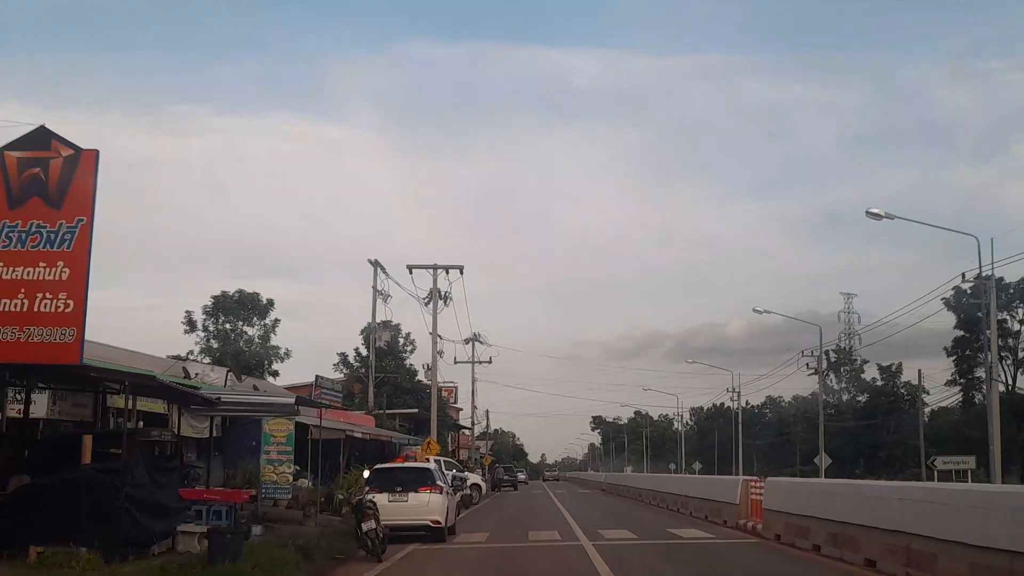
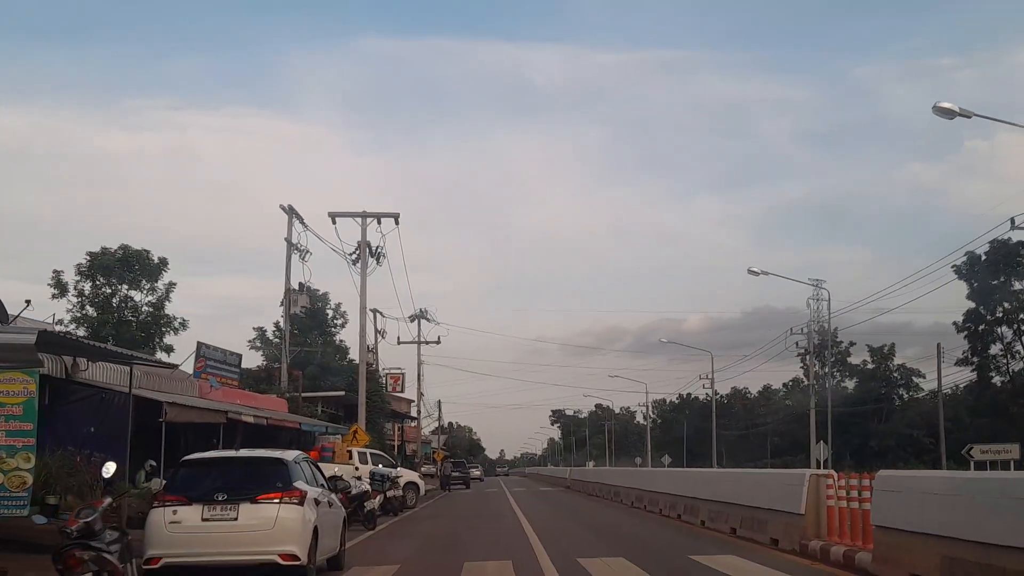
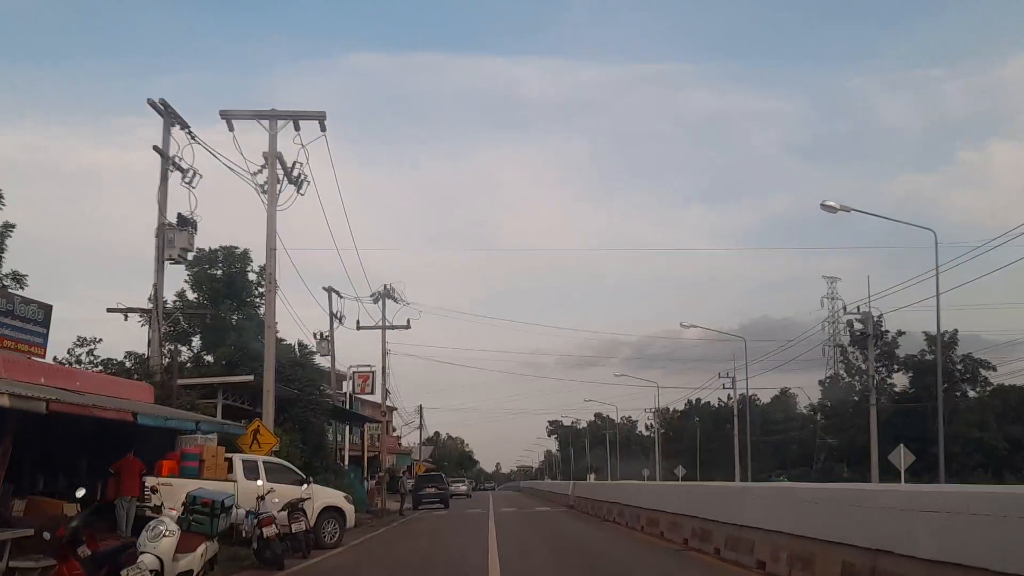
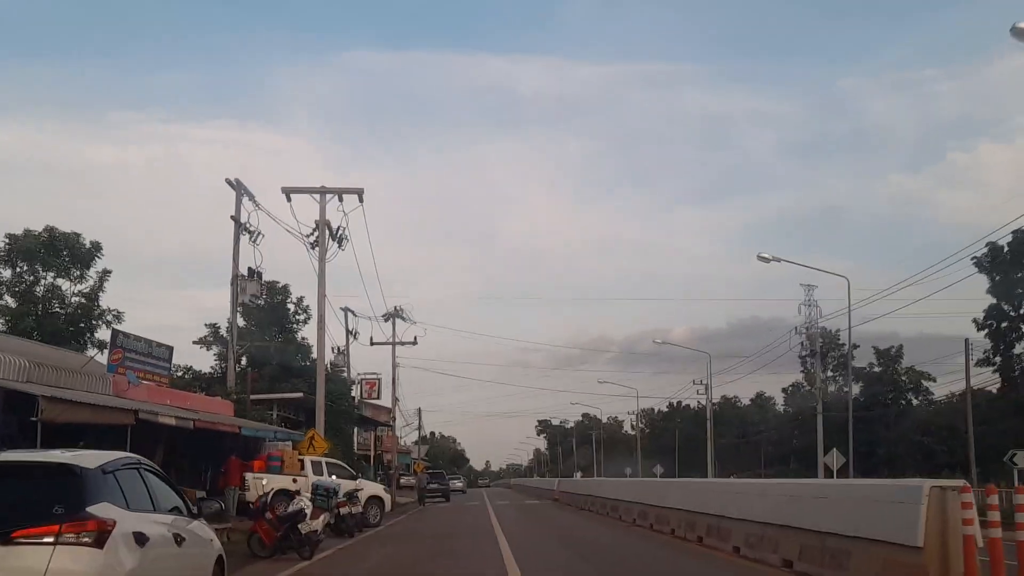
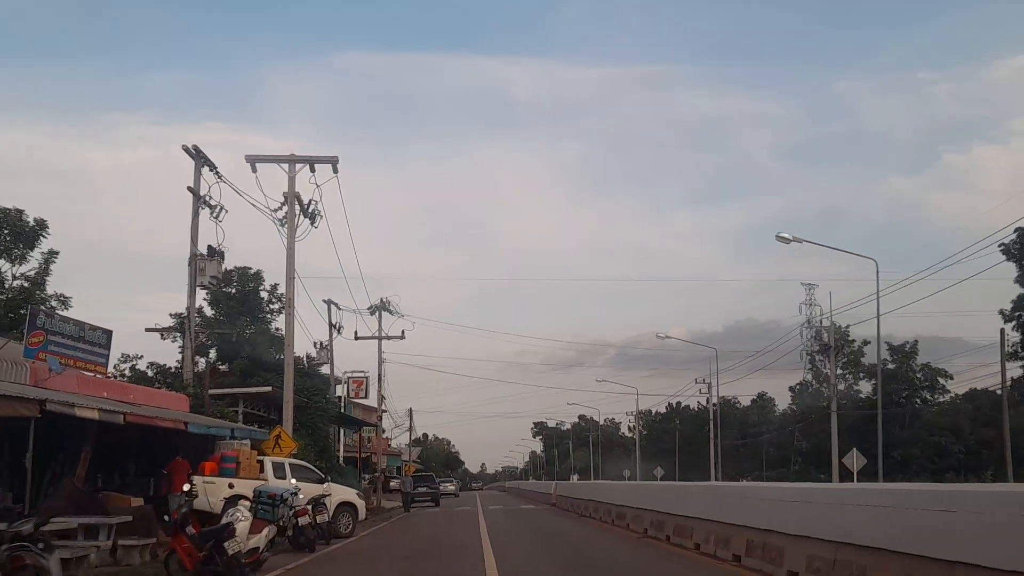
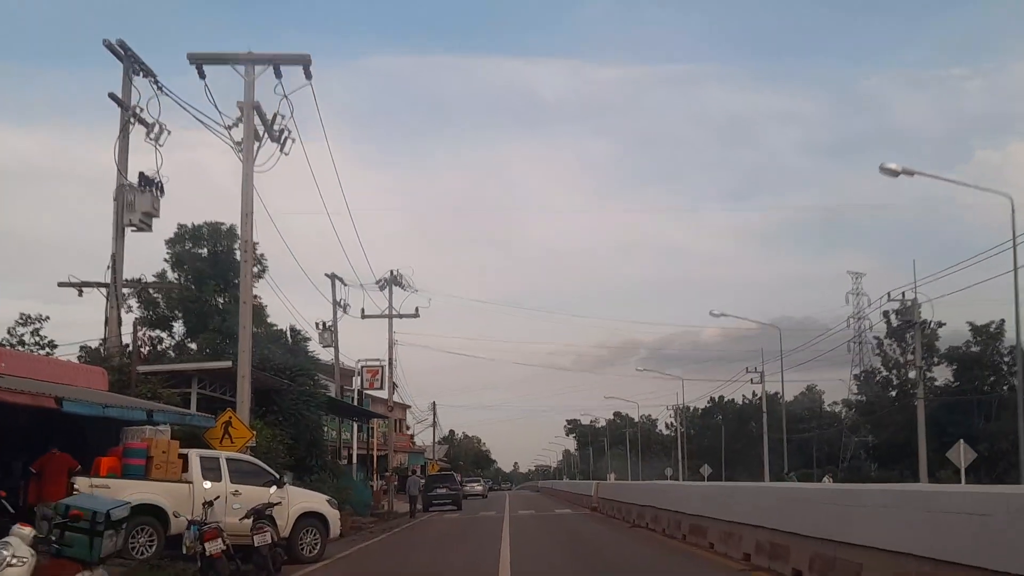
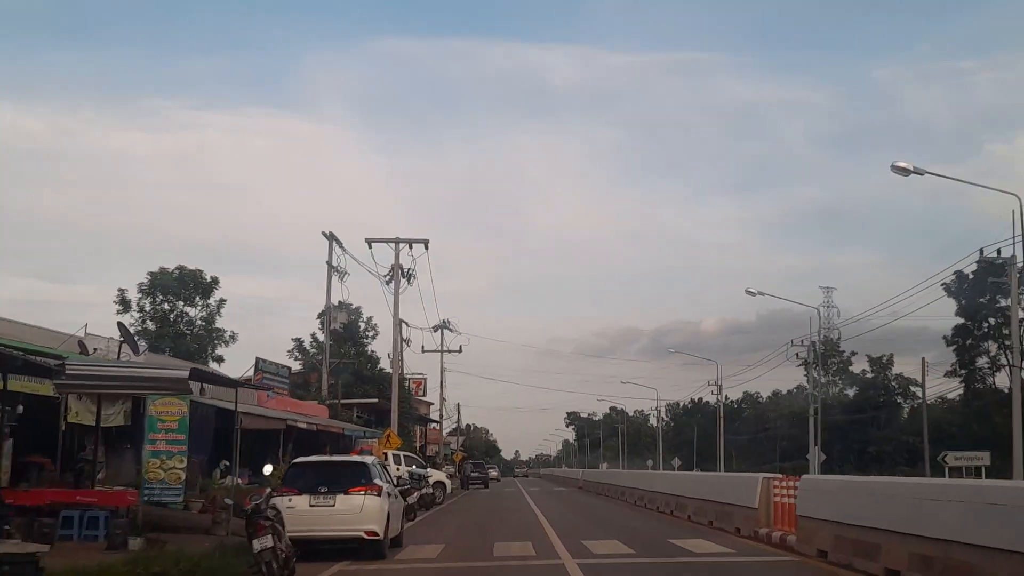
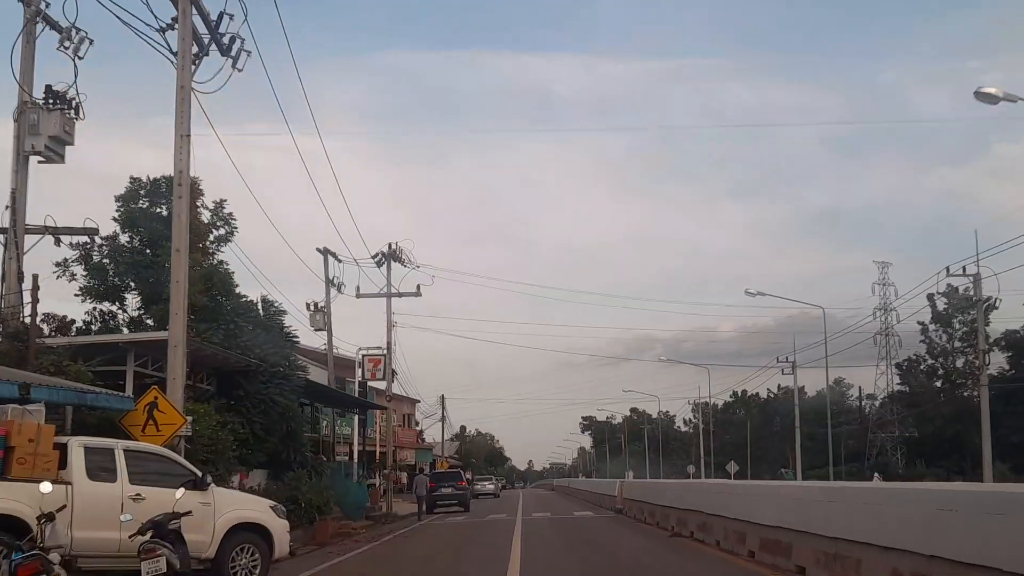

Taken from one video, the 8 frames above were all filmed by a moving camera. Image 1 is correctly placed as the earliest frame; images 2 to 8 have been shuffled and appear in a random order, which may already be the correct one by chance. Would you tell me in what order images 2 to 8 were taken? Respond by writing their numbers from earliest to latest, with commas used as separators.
7, 2, 4, 5, 3, 6, 8
